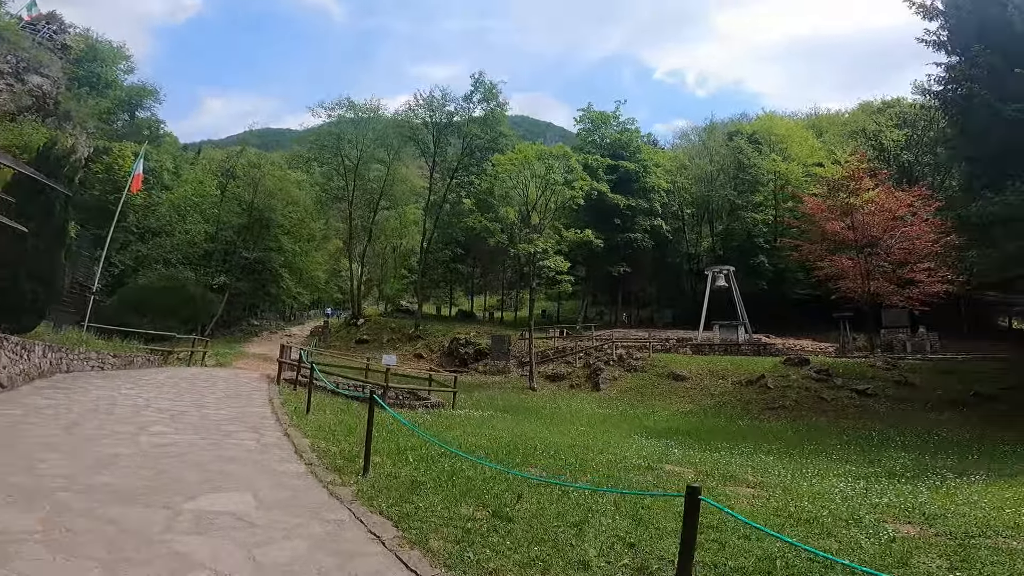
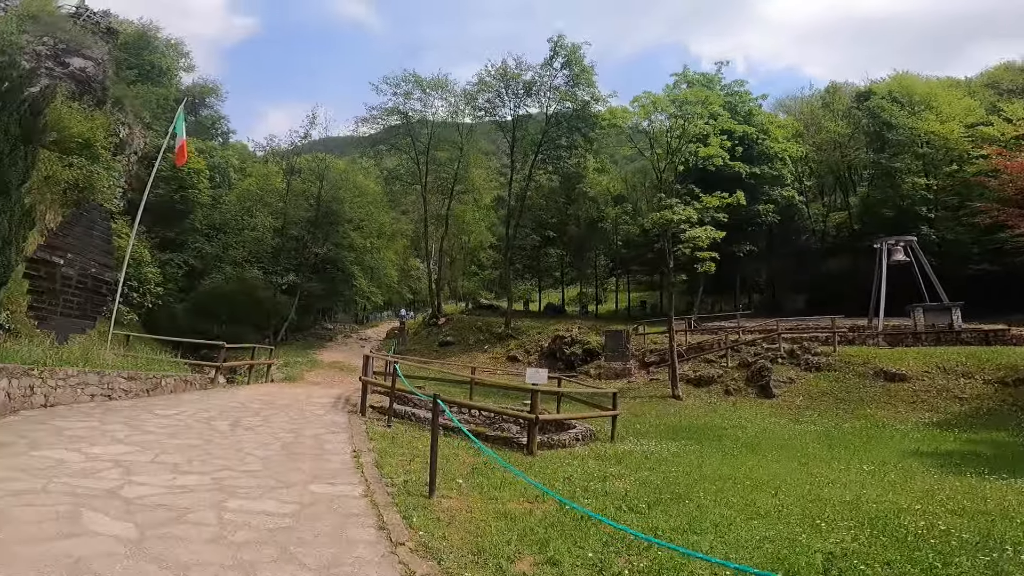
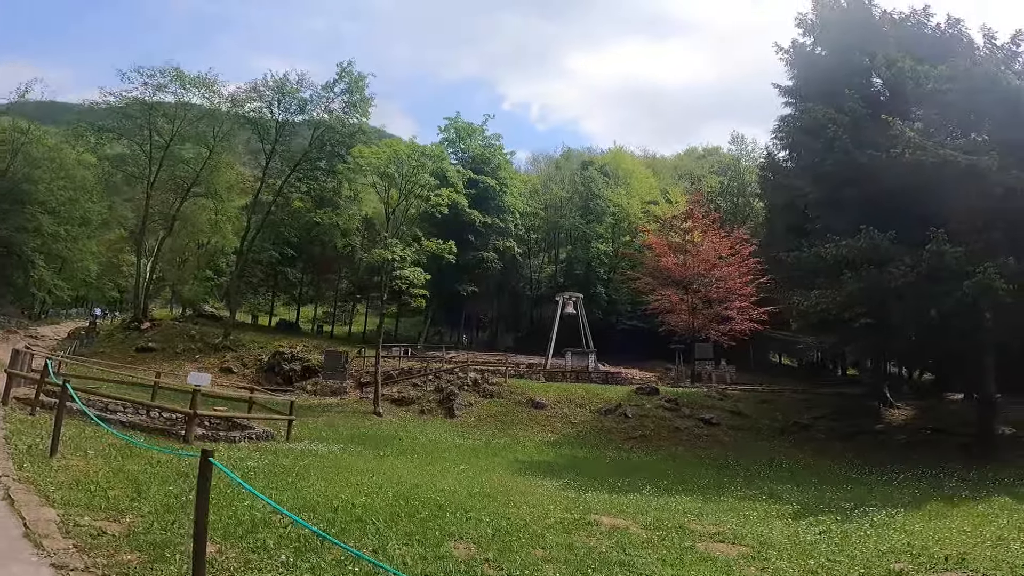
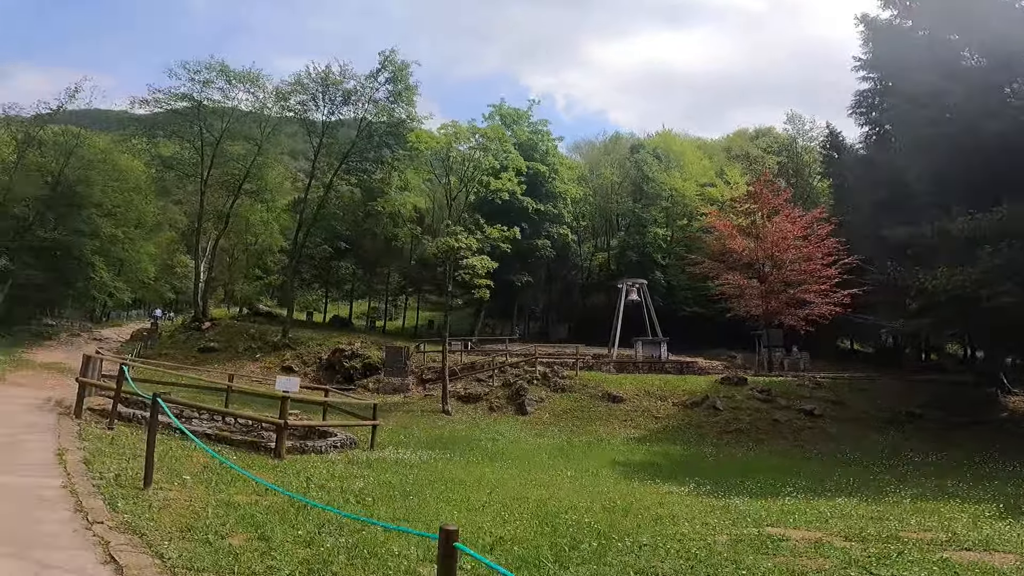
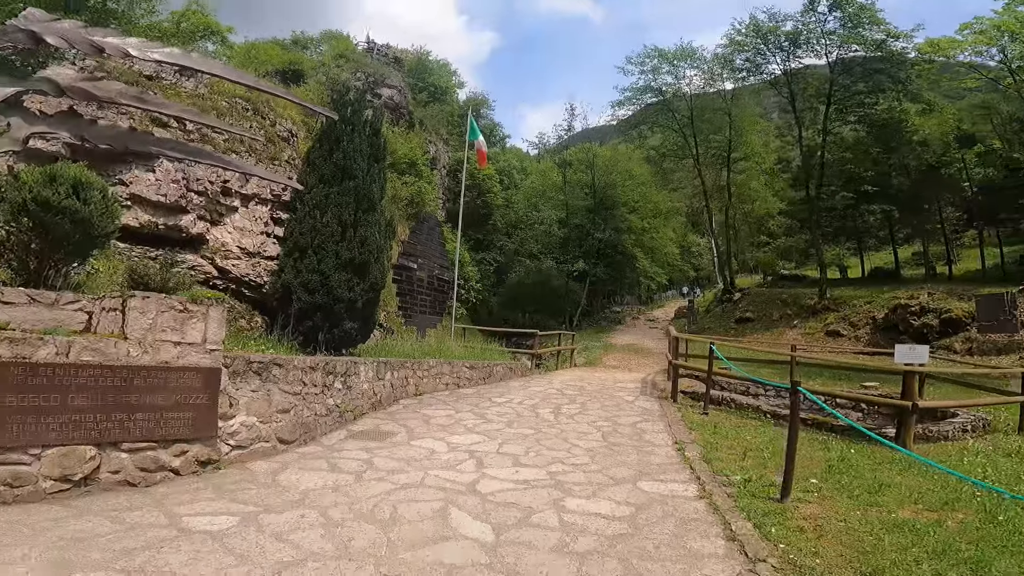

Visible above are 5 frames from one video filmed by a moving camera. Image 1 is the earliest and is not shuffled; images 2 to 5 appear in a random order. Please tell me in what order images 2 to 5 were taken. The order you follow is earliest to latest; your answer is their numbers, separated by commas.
3, 4, 2, 5
